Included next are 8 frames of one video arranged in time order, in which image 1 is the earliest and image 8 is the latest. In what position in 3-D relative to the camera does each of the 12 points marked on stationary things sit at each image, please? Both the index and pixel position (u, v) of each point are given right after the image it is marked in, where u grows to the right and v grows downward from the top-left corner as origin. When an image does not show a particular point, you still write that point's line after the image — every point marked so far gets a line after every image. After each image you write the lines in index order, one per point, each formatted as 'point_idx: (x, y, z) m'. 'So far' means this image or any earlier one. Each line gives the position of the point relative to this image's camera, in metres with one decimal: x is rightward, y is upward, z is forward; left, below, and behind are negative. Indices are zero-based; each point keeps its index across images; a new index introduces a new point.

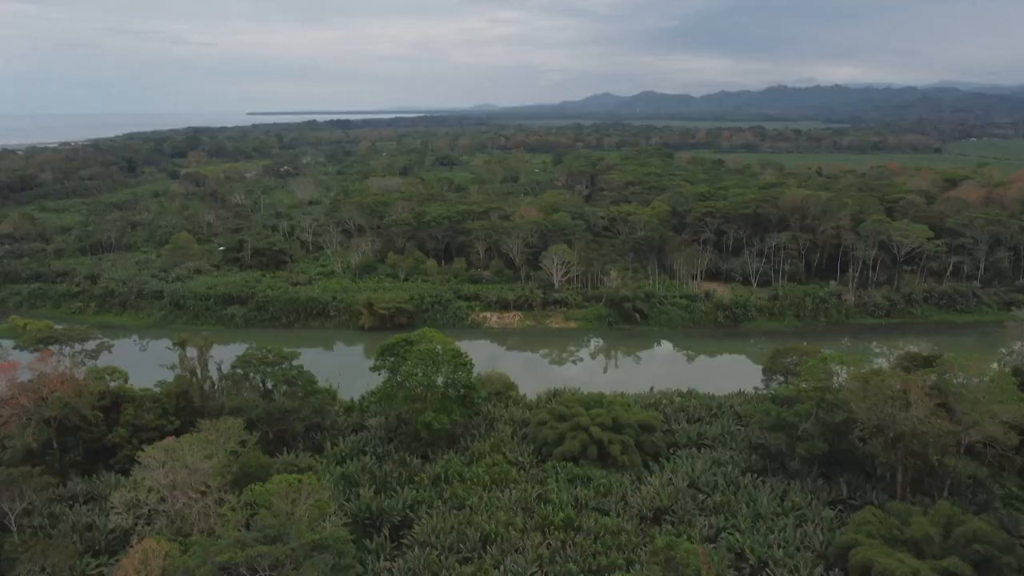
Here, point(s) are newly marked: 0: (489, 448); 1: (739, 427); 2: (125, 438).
0: (-0.4, -3.1, +15.9) m
1: (+4.8, -3.0, +17.1) m
2: (-7.4, -2.9, +15.5) m
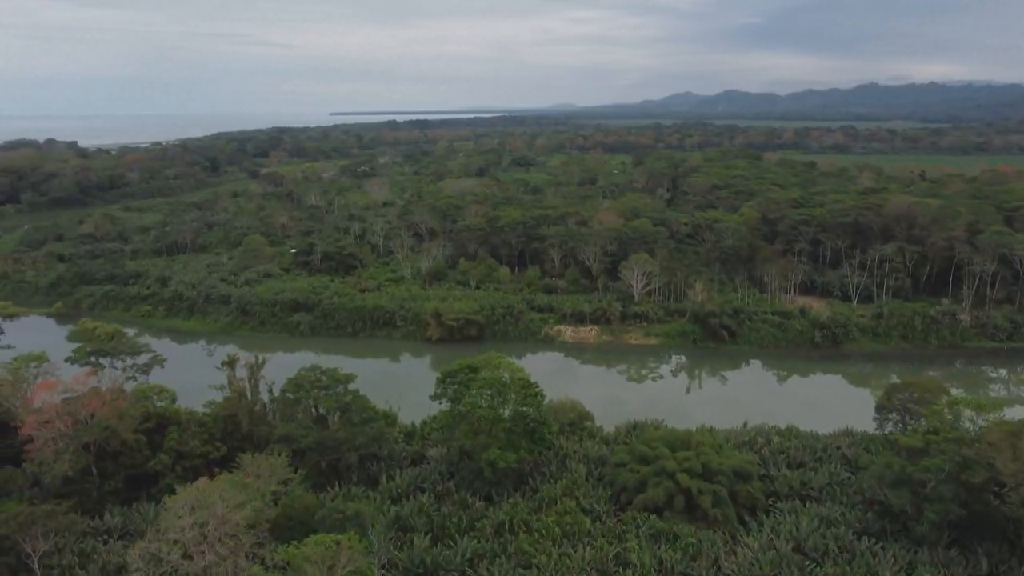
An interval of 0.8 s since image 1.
0: (+0.9, -3.5, +14.1) m
1: (+6.2, -3.5, +14.9) m
2: (-6.1, -3.1, +14.4) m
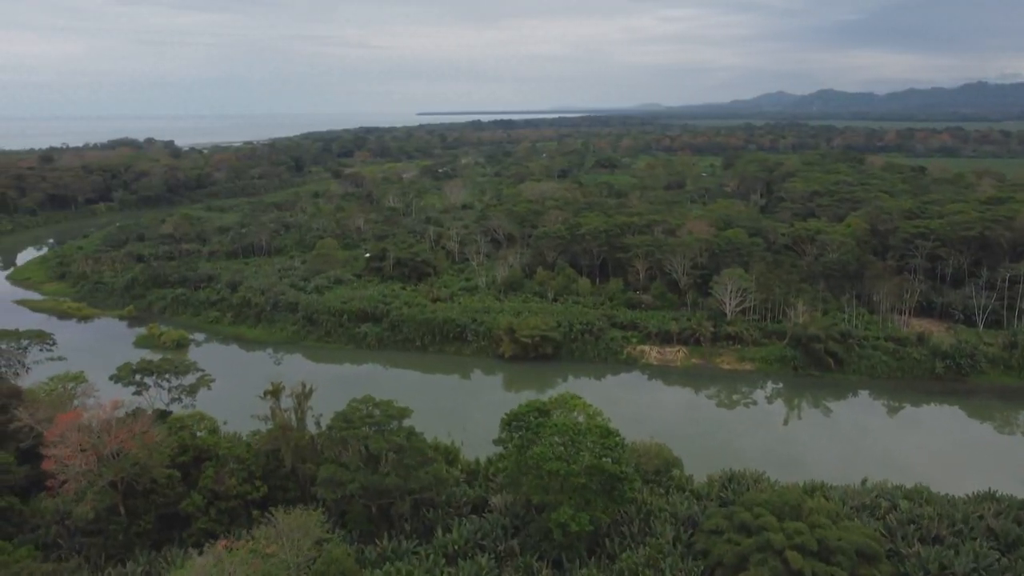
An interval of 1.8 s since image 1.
0: (+1.9, -4.0, +11.9) m
1: (+7.4, -4.1, +12.1) m
2: (-5.0, -3.5, +12.9) m
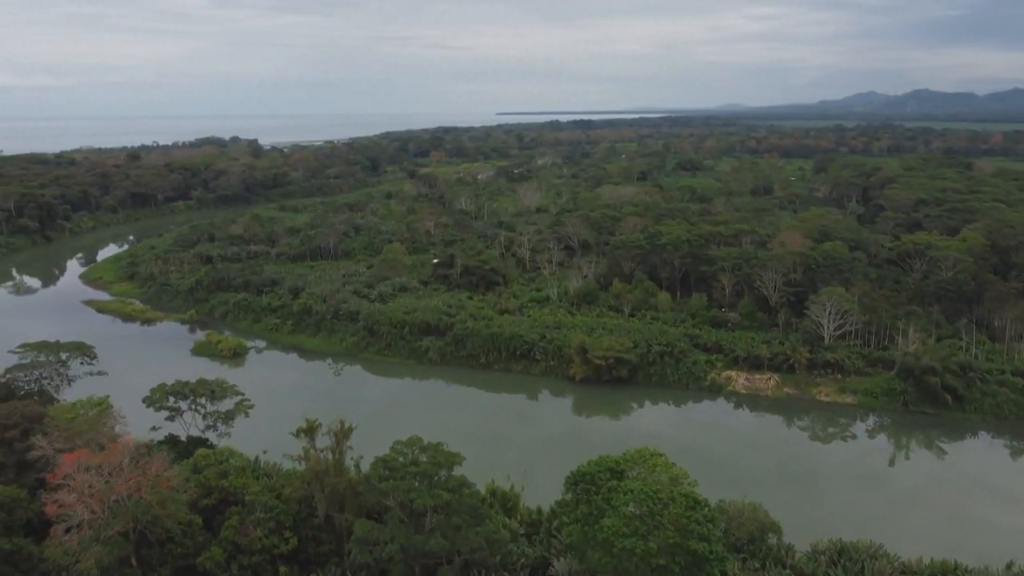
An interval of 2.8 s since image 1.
0: (+2.7, -4.5, +9.7) m
1: (+8.1, -4.7, +9.4) m
2: (-4.1, -3.8, +11.3) m
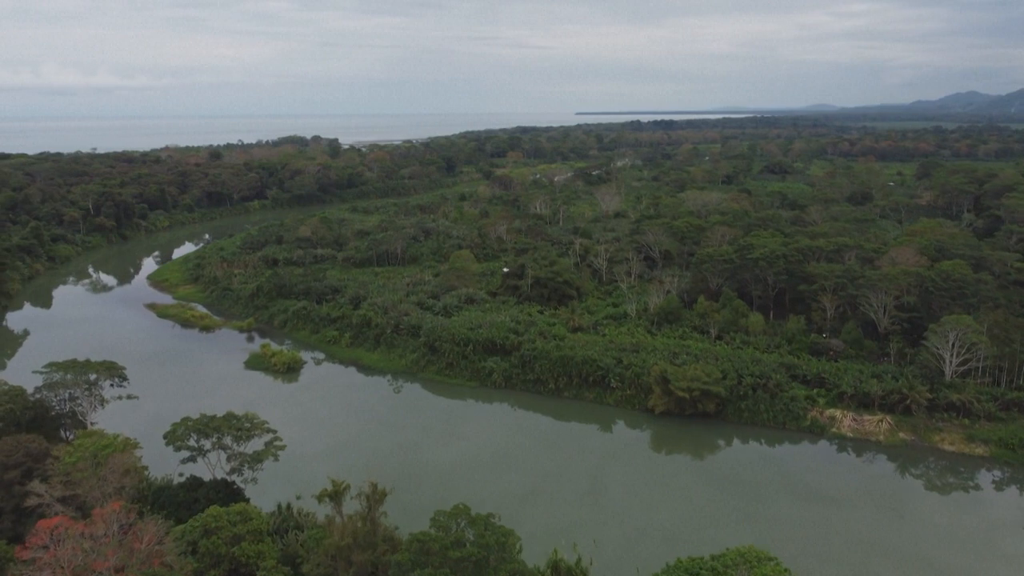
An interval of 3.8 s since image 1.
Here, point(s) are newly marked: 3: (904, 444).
0: (+3.2, -5.1, +7.1) m
1: (+8.6, -5.4, +6.3) m
2: (-3.4, -4.2, +9.4) m
3: (+9.5, -3.8, +19.6) m
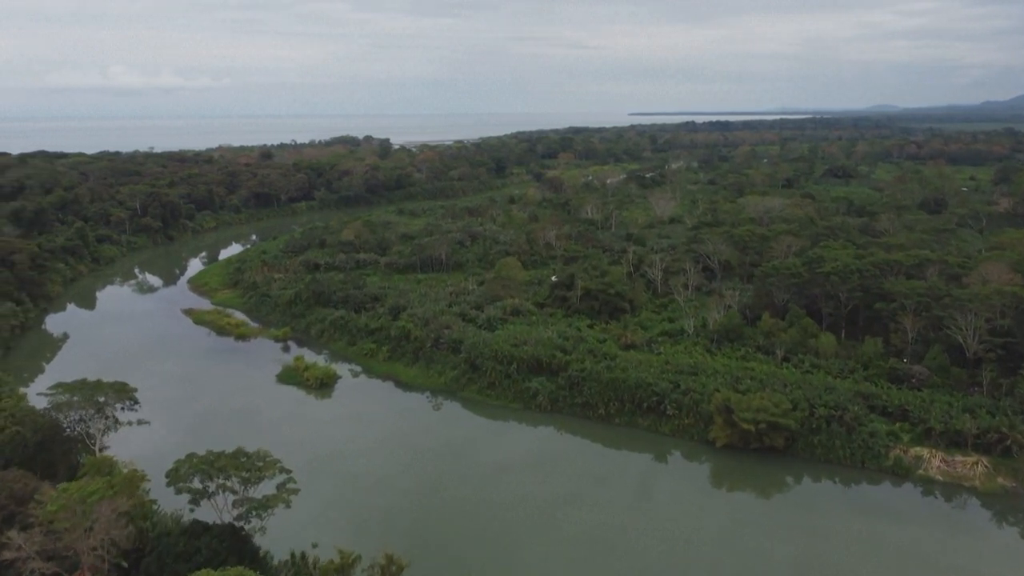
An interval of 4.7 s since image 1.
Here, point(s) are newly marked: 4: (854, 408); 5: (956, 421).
0: (+3.4, -5.5, +5.2) m
1: (+8.7, -5.9, +4.1) m
2: (-3.0, -4.6, +7.8) m
3: (+10.5, -4.3, +17.3) m
4: (+8.0, -2.9, +19.0) m
5: (+10.1, -3.0, +18.4) m
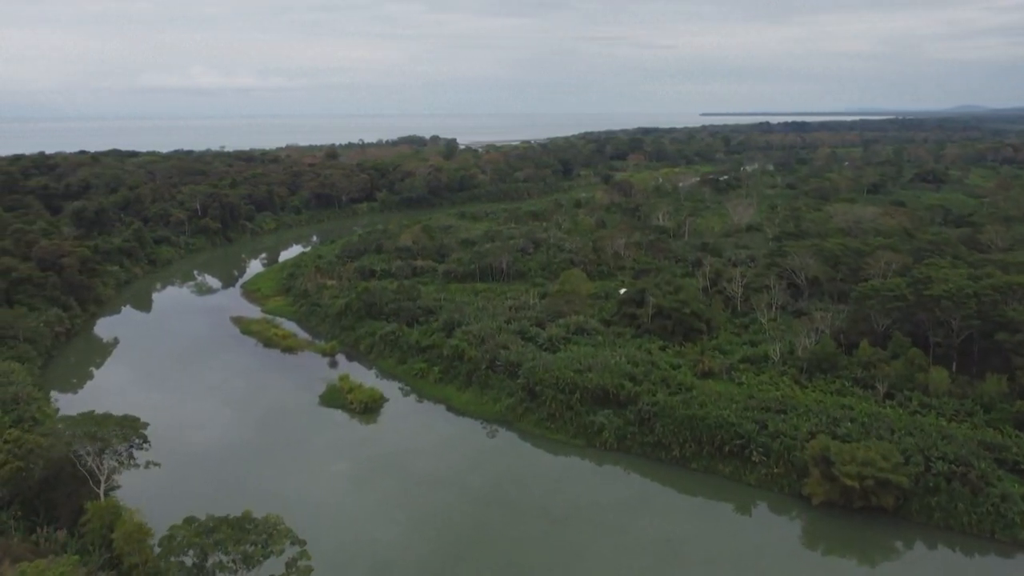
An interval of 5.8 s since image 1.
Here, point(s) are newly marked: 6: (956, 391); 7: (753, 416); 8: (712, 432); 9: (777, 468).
0: (+3.5, -6.1, +2.6) m
1: (+8.7, -6.6, +1.1) m
2: (-2.7, -5.0, +5.8) m
3: (+11.6, -5.0, +14.1) m
4: (+9.3, -3.5, +16.0) m
5: (+11.3, -3.7, +15.3) m
6: (+10.9, -2.6, +19.8) m
7: (+5.5, -2.9, +18.4) m
8: (+4.5, -3.2, +18.3) m
9: (+5.7, -3.8, +17.3) m
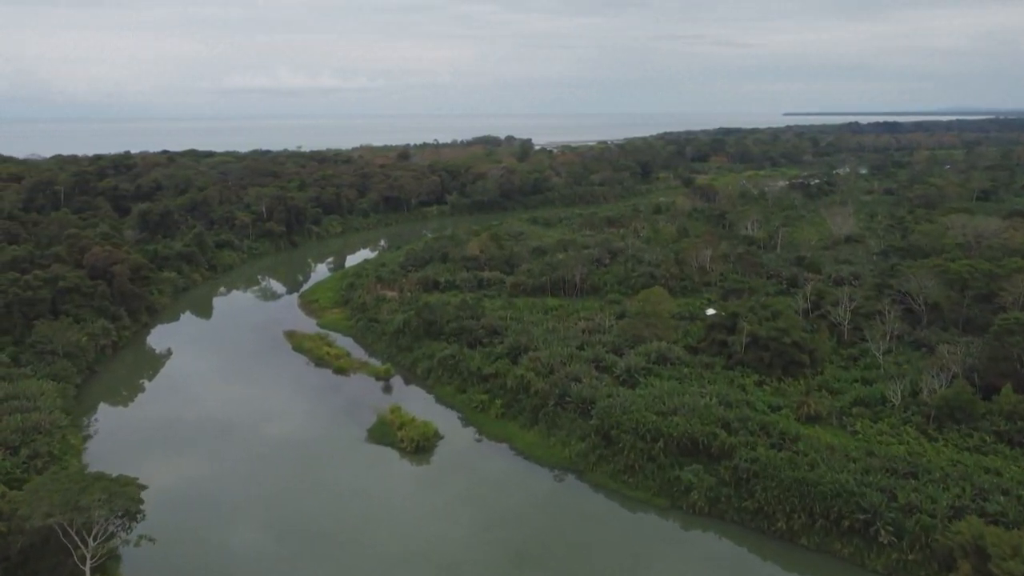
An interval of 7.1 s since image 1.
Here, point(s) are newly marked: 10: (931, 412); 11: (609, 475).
0: (+3.4, -6.8, -0.4) m
1: (+8.4, -7.3, -2.4) m
2: (-2.4, -5.6, +3.3) m
3: (+12.5, -5.9, +10.3) m
4: (+10.4, -4.3, +12.4) m
5: (+12.3, -4.6, +11.4) m
6: (+12.4, -3.4, +16.0) m
7: (+6.9, -3.7, +15.1) m
8: (+5.8, -3.9, +15.1) m
9: (+6.9, -4.5, +14.0) m
10: (+9.7, -2.9, +18.6) m
11: (+2.2, -4.1, +17.8) m
